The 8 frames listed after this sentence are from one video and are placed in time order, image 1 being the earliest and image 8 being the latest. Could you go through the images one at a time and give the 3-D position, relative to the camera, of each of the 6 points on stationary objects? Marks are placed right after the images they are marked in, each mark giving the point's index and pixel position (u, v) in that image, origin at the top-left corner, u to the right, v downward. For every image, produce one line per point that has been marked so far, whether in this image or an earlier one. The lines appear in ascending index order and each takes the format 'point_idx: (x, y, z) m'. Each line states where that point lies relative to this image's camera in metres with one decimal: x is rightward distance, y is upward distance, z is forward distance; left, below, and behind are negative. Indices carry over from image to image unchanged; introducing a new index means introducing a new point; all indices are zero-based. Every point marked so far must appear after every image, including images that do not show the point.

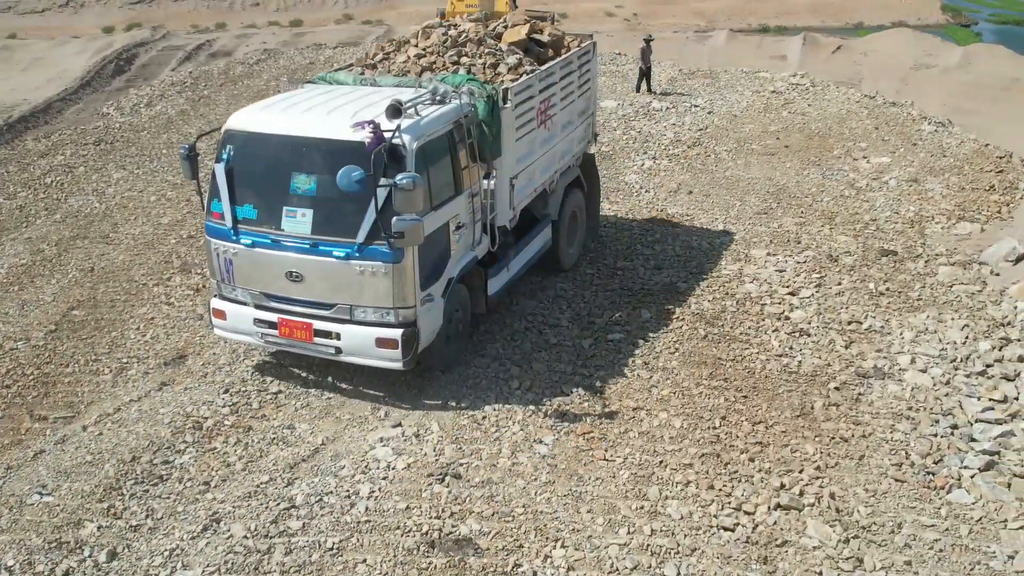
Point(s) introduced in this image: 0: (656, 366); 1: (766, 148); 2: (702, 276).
0: (+1.1, -0.6, +7.5) m
1: (+3.8, +2.1, +14.6) m
2: (+1.8, +0.1, +9.4) m
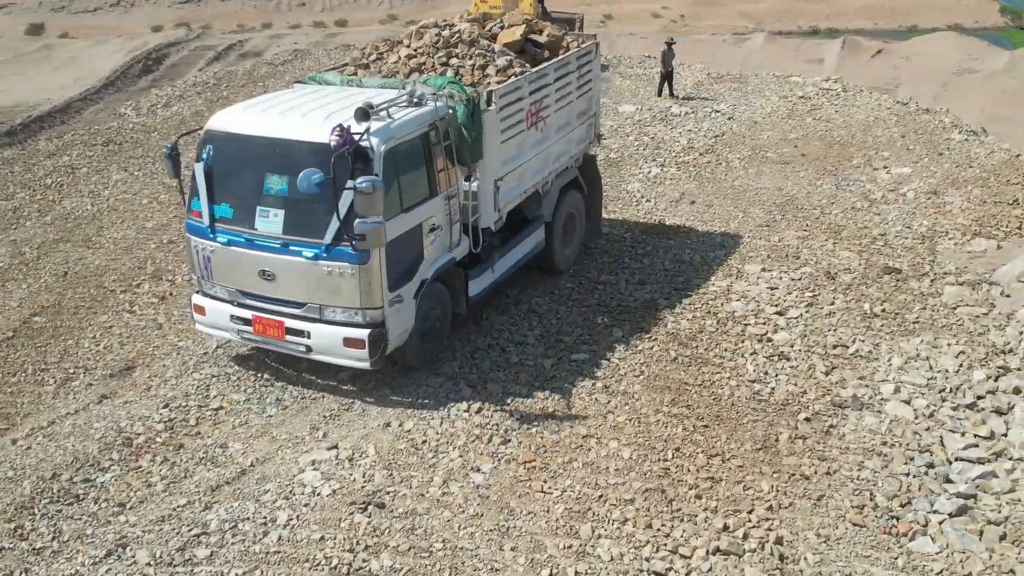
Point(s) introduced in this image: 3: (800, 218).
0: (+0.8, -0.7, +7.1) m
1: (+3.9, +1.9, +14.1) m
2: (+1.6, 0.0, +9.0) m
3: (+3.4, +0.8, +11.3) m
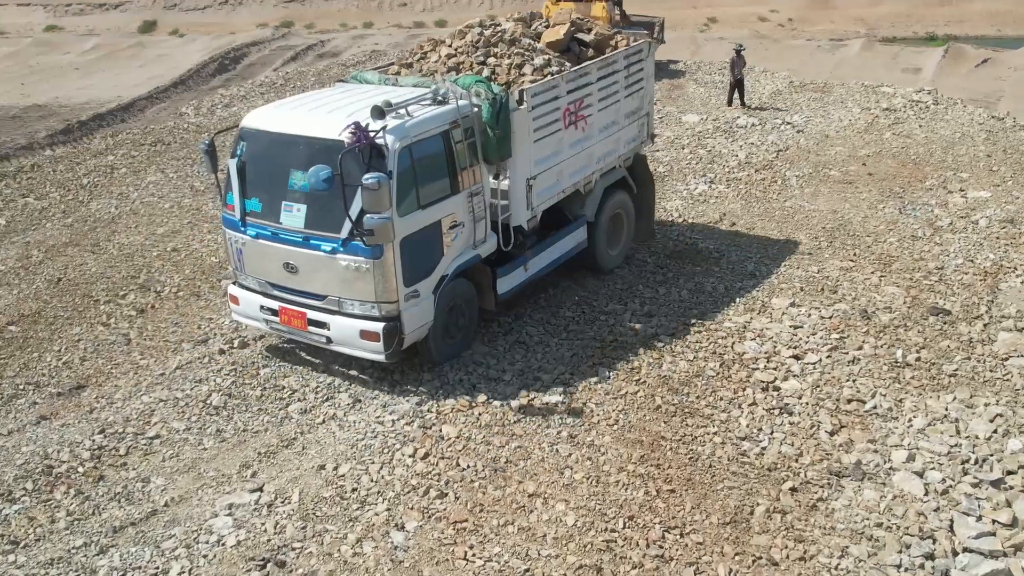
0: (+0.5, -1.0, +6.3) m
1: (+4.5, +1.5, +13.0) m
2: (+1.6, -0.3, +8.1) m
3: (+3.6, +0.4, +10.3) m
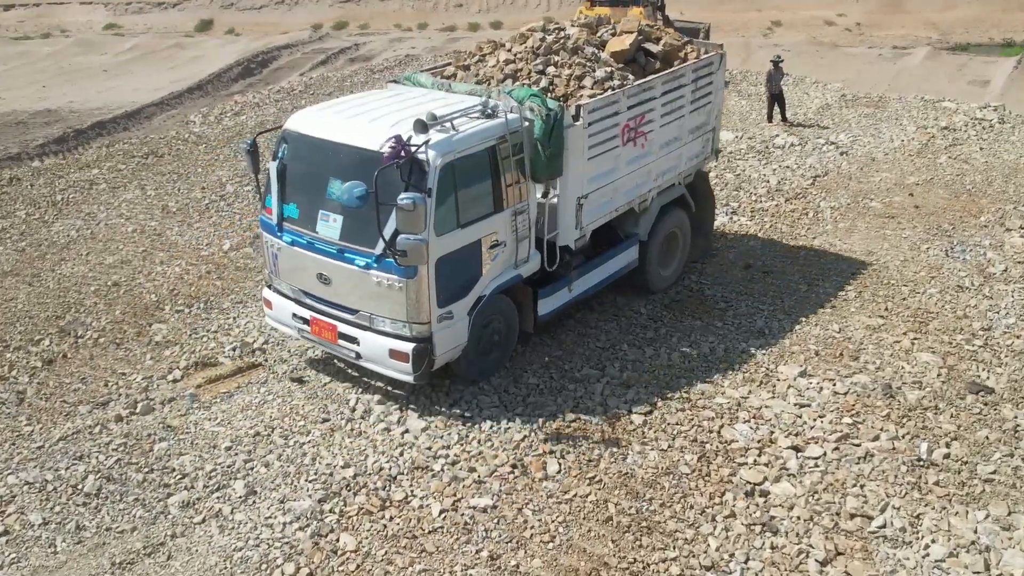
0: (0.0, -1.5, +5.1) m
1: (+4.4, +0.9, +11.5) m
2: (+1.2, -0.8, +6.8) m
3: (+3.3, -0.1, +8.8) m
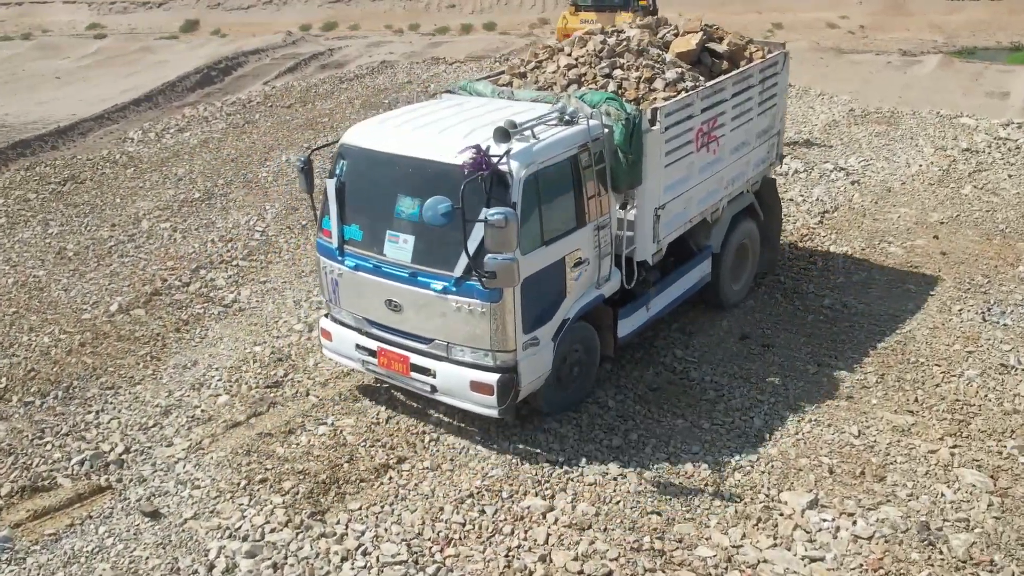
0: (-0.5, -2.1, +3.4) m
1: (+4.0, +0.3, +9.7) m
2: (+0.7, -1.4, +5.1) m
3: (+2.9, -0.7, +7.1) m
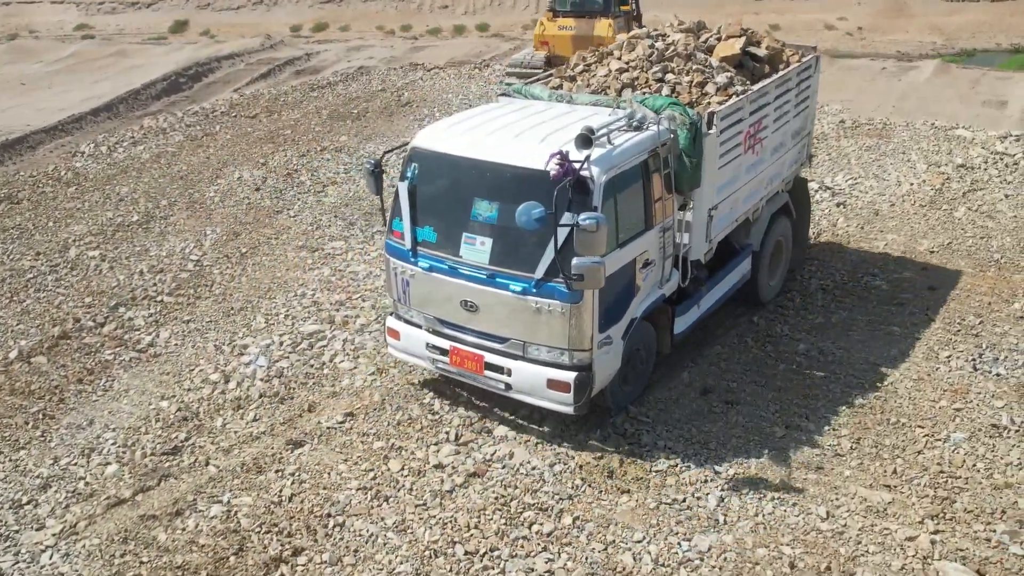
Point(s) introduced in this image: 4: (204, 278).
0: (-1.0, -2.4, +2.6) m
1: (+3.5, 0.0, +8.9) m
2: (+0.3, -1.8, +4.3) m
3: (+2.4, -1.1, +6.3) m
4: (-3.0, +0.1, +9.3) m
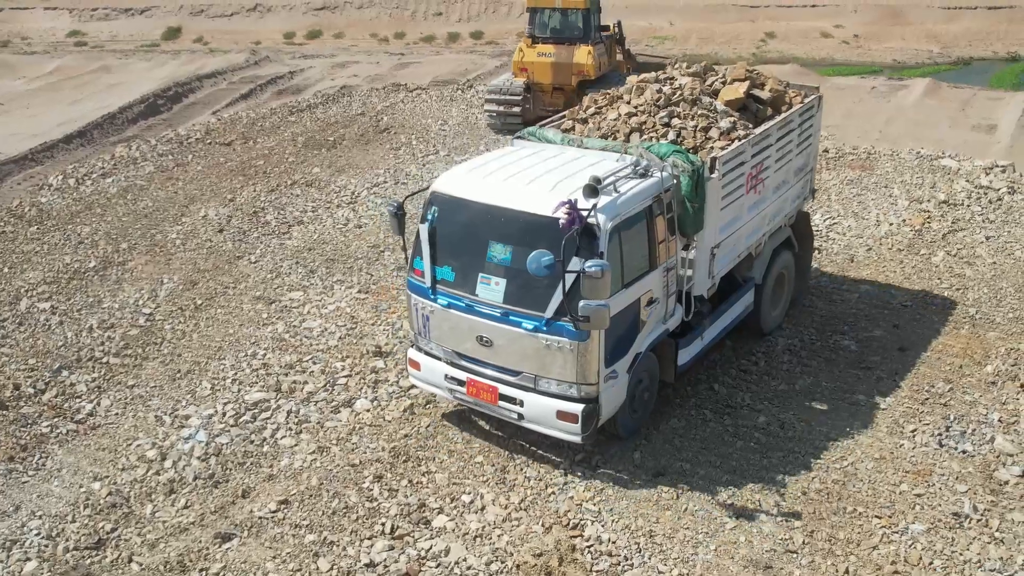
0: (-1.4, -3.0, +2.4) m
1: (+3.2, -0.6, +8.7) m
2: (-0.1, -2.3, +4.1) m
3: (+2.0, -1.6, +6.1) m
4: (-3.3, -0.4, +9.1) m
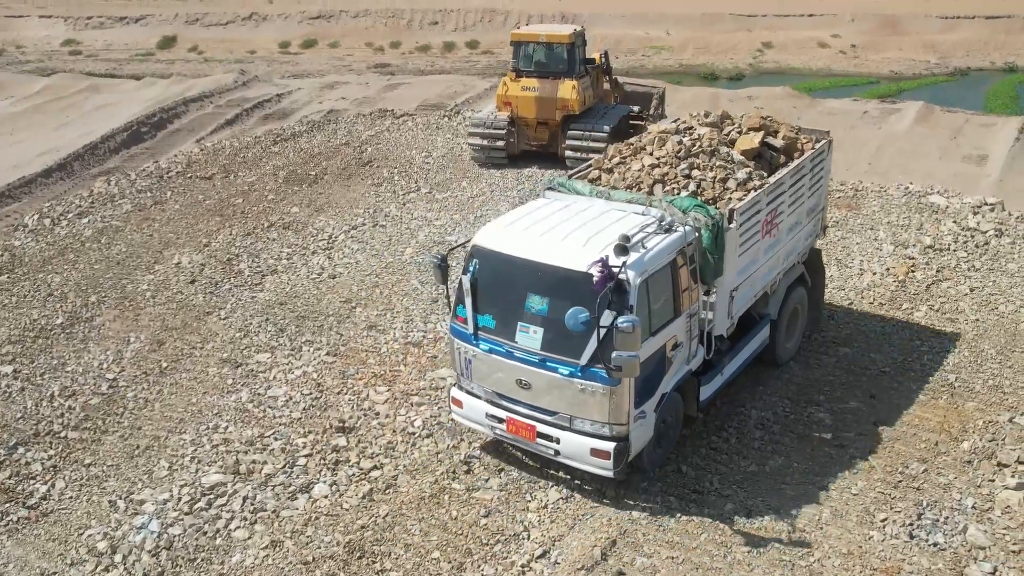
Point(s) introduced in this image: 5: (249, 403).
0: (-1.6, -3.6, +2.2) m
1: (+2.9, -1.2, +8.5) m
2: (-0.4, -3.0, +3.9) m
3: (+1.8, -2.2, +5.9) m
4: (-3.6, -1.1, +8.9) m
5: (-2.4, -1.0, +8.8) m
